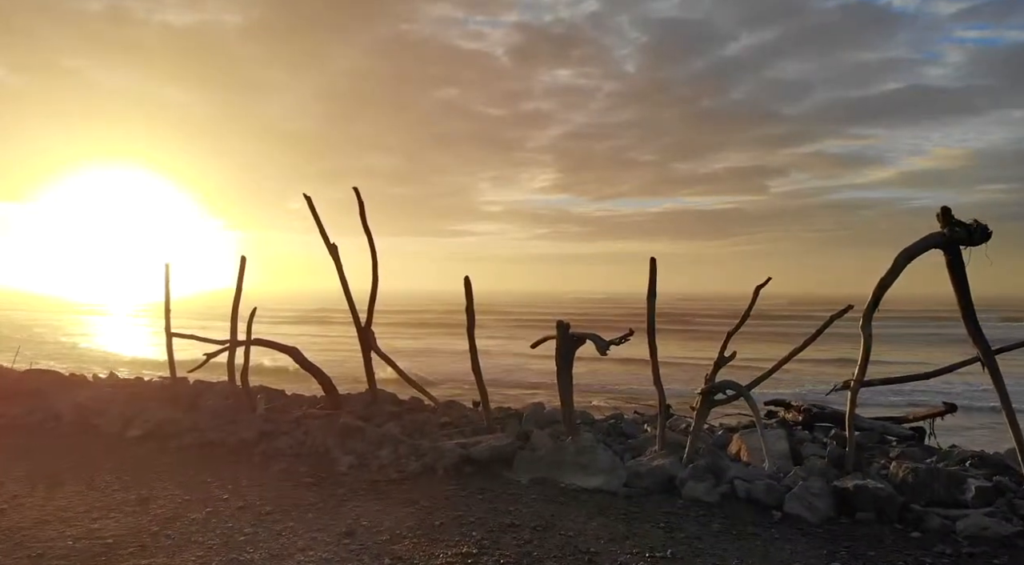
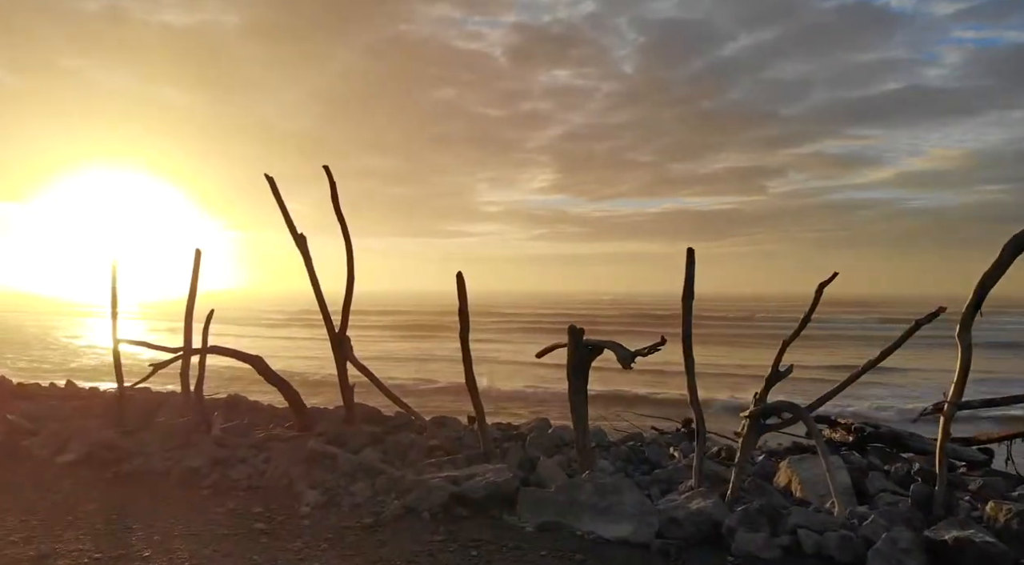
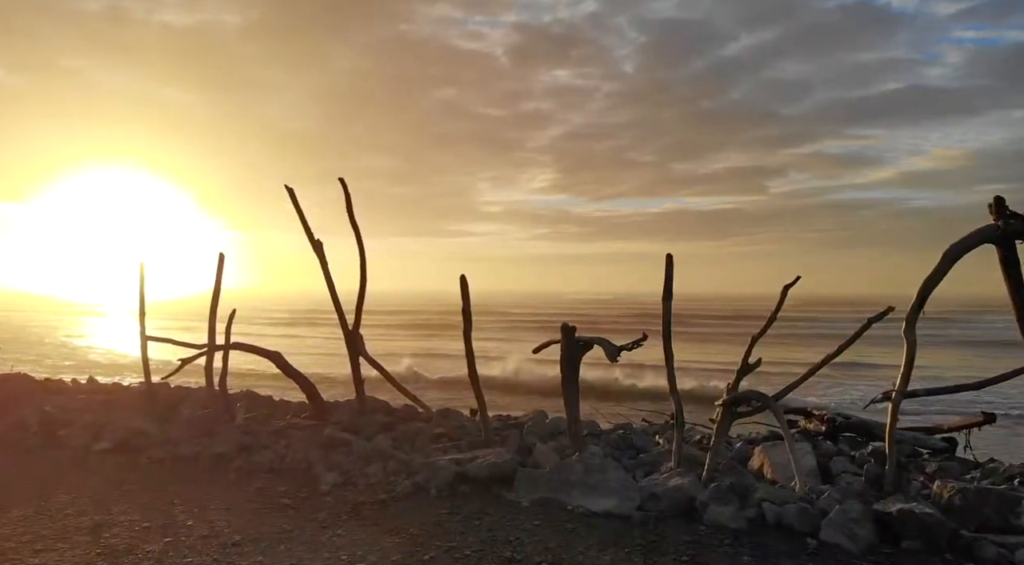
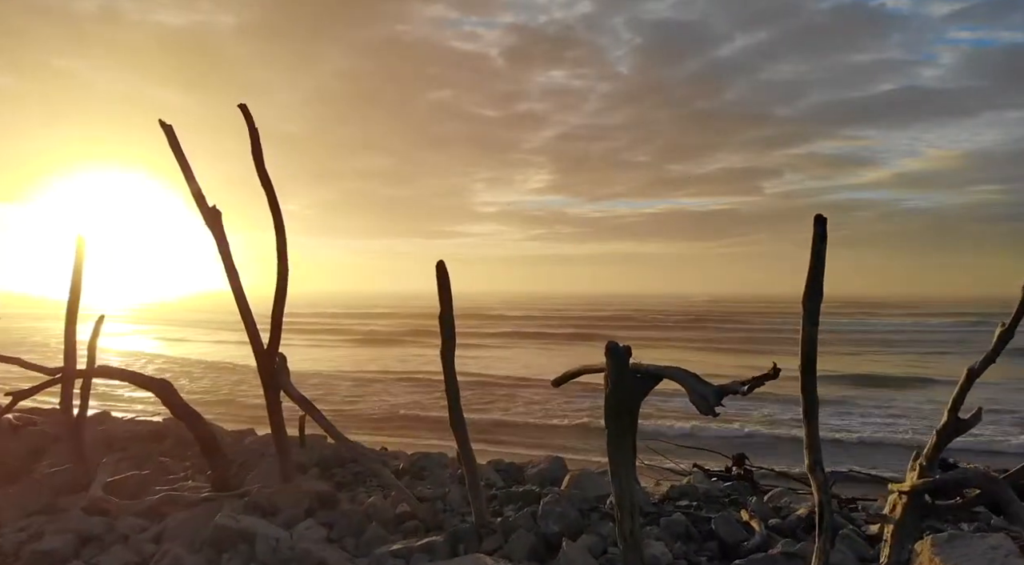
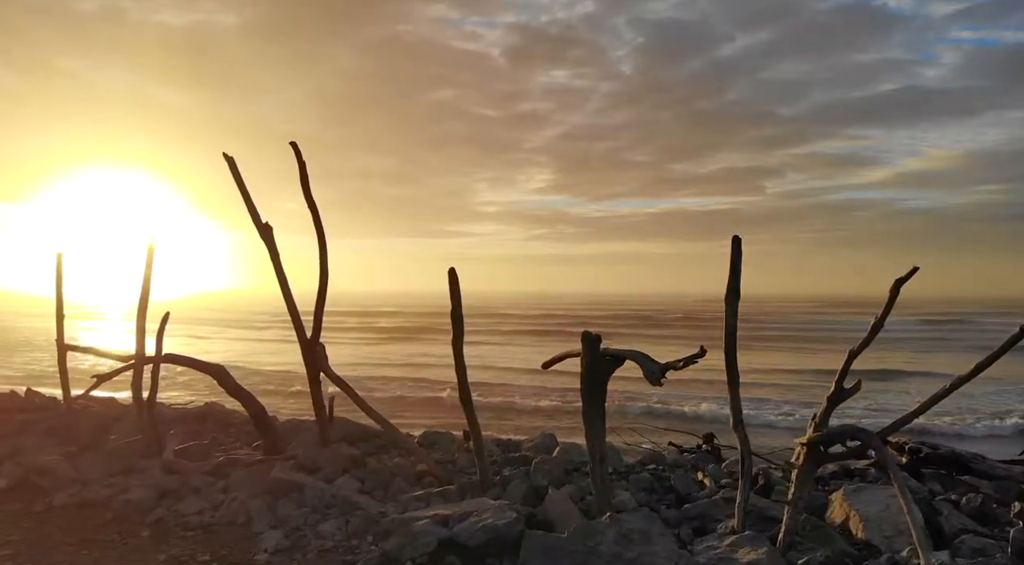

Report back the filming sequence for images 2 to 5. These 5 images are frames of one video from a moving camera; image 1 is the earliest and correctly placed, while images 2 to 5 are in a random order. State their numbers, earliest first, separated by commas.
3, 2, 5, 4
